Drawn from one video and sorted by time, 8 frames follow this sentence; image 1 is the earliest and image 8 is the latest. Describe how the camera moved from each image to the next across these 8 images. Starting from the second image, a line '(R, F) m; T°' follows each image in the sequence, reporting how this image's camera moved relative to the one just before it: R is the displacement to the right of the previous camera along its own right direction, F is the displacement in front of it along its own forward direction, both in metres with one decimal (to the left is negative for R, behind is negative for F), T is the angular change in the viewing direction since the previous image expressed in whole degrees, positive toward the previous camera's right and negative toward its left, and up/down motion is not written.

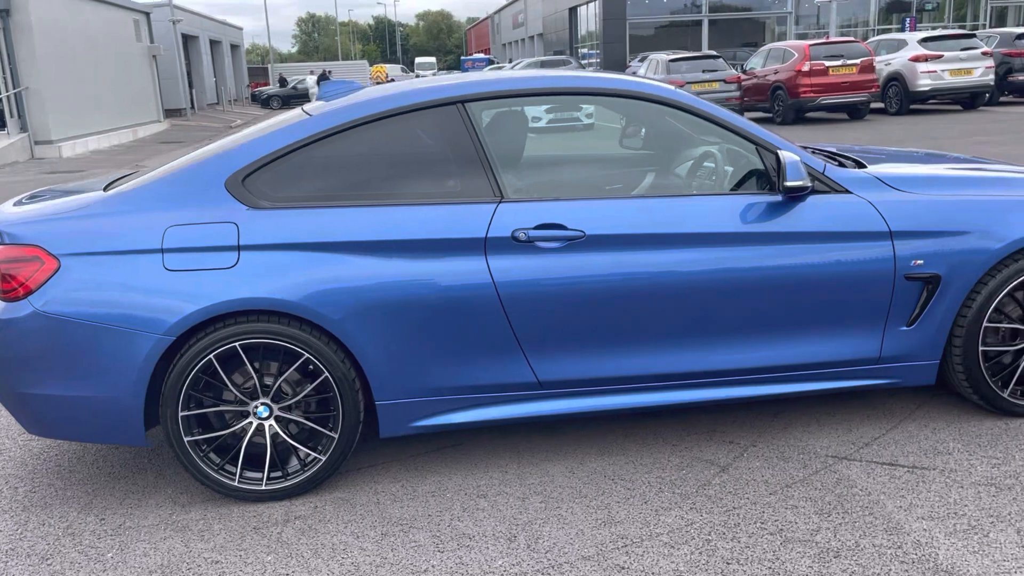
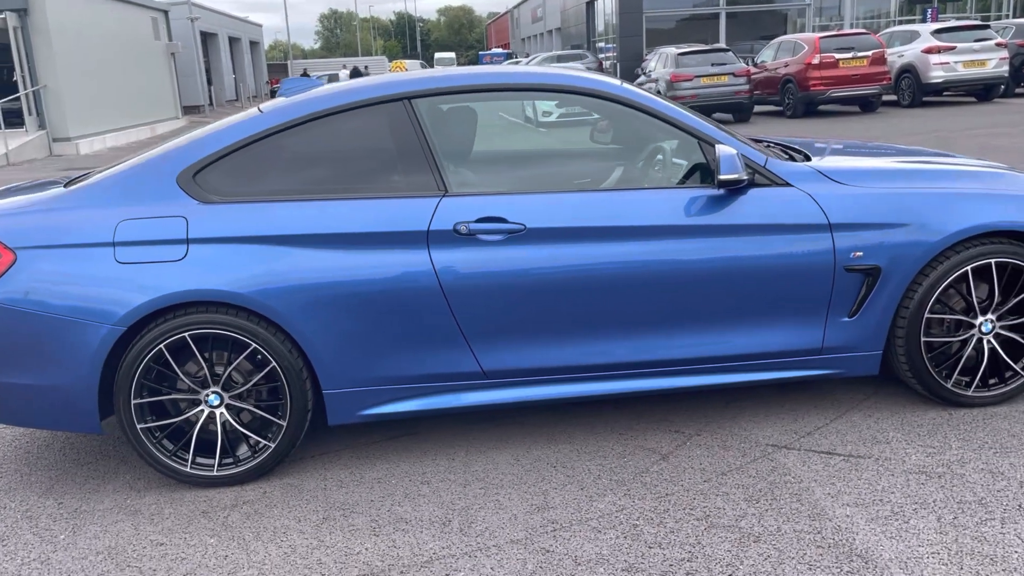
(+0.3, -0.1) m; -1°
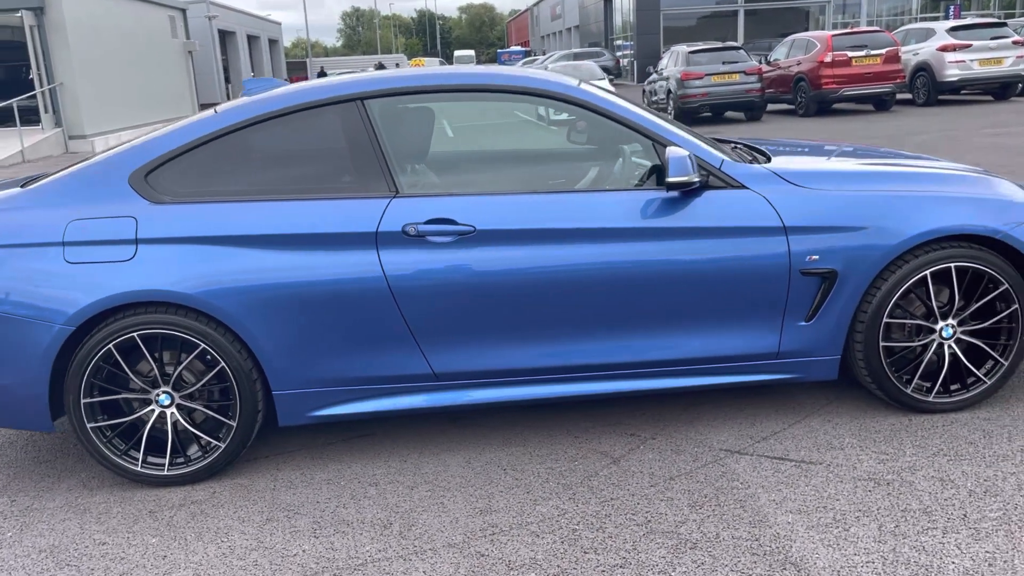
(+0.2, 0.0) m; -1°
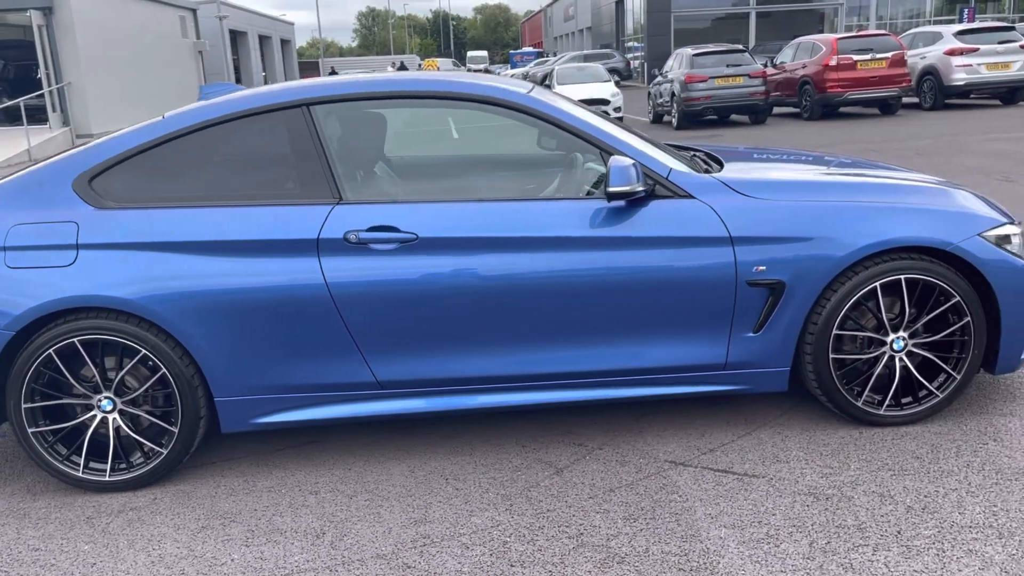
(+0.2, 0.0) m; -1°
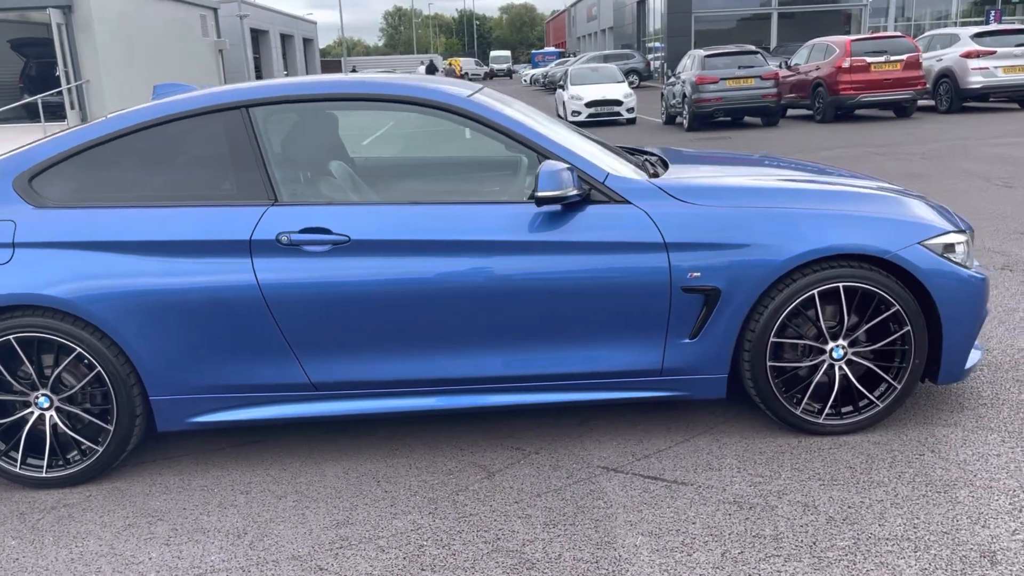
(+0.3, 0.0) m; -1°
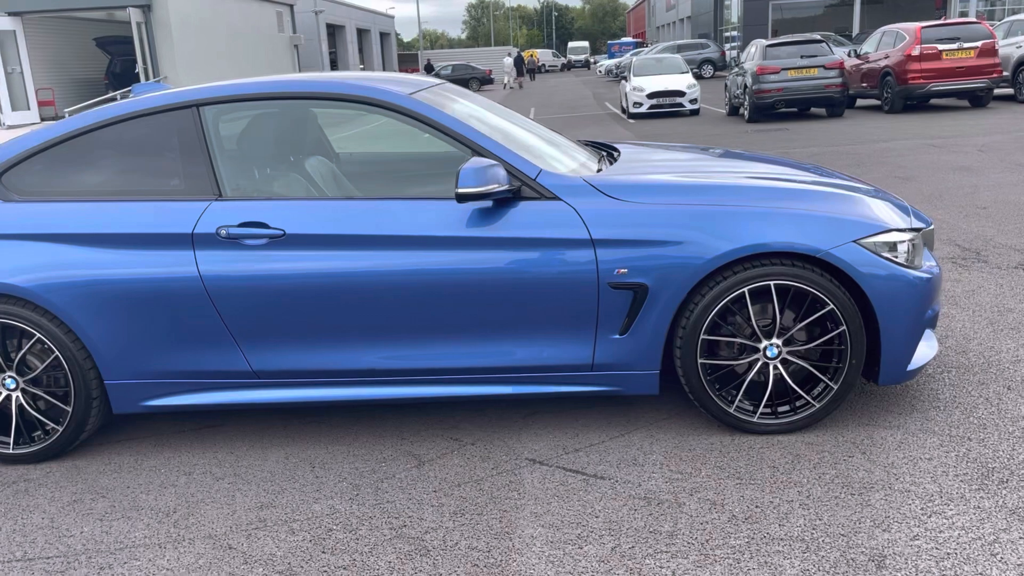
(+0.5, 0.0) m; -5°
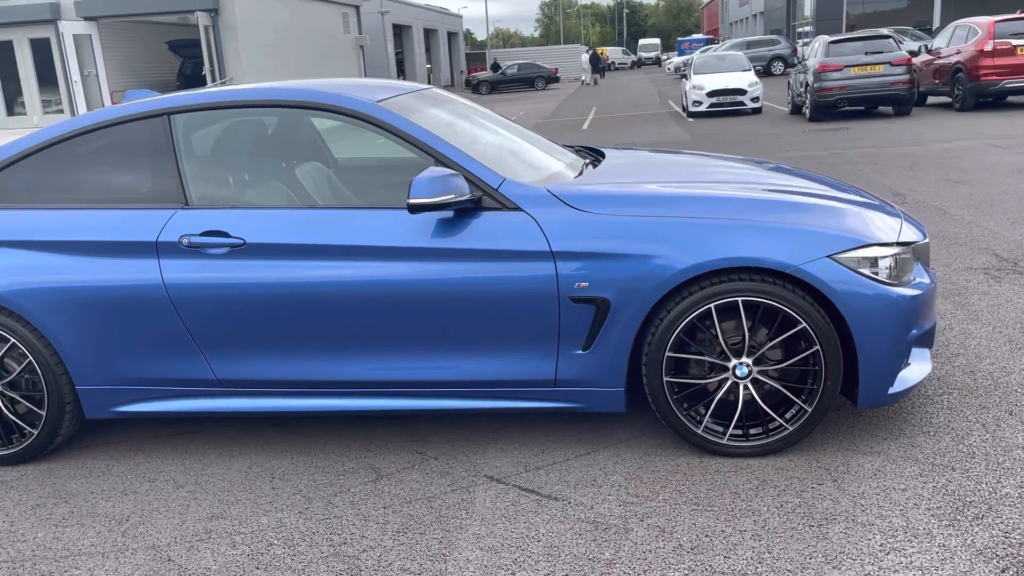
(+0.4, +0.1) m; -4°
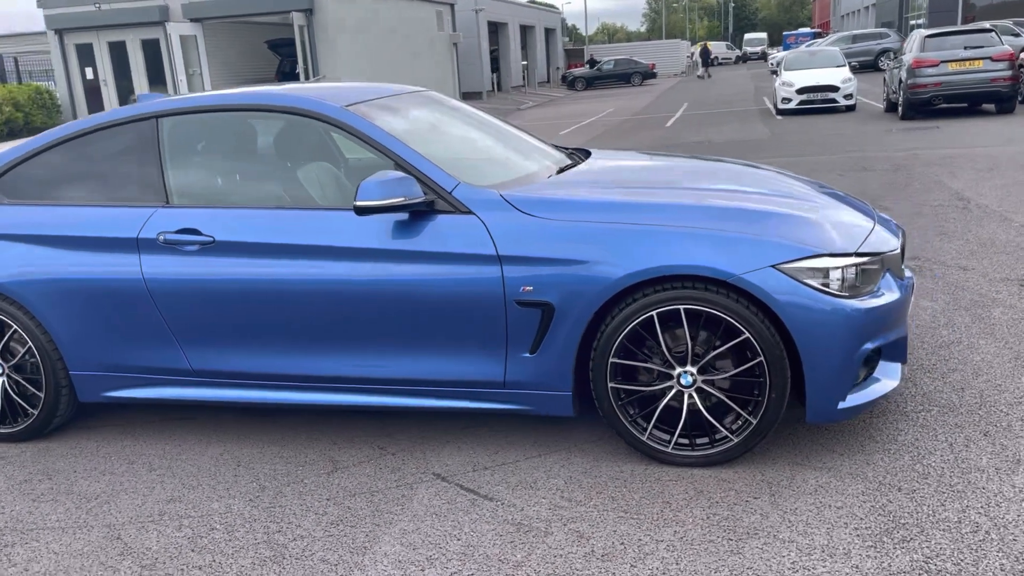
(+0.5, 0.0) m; -6°
